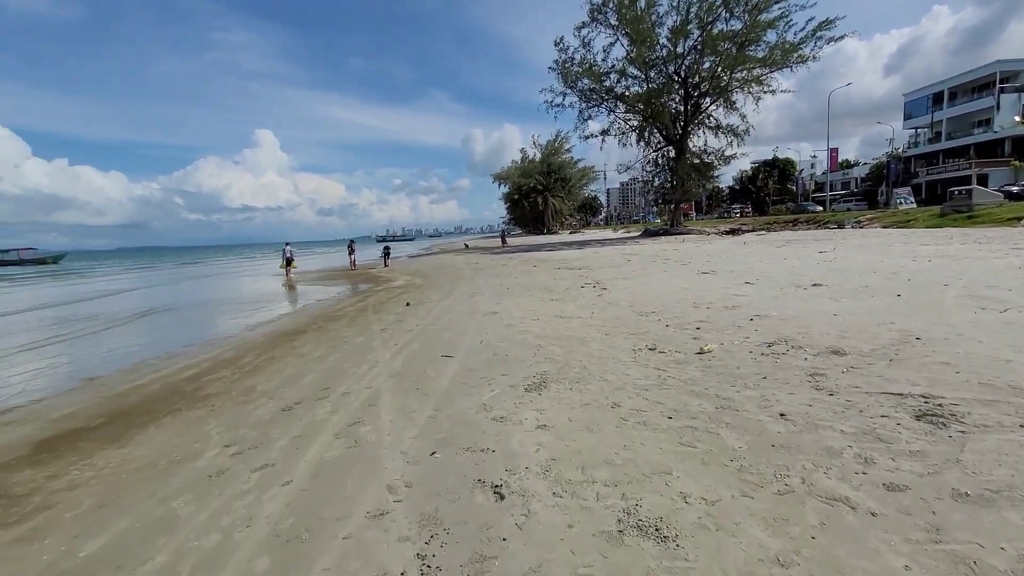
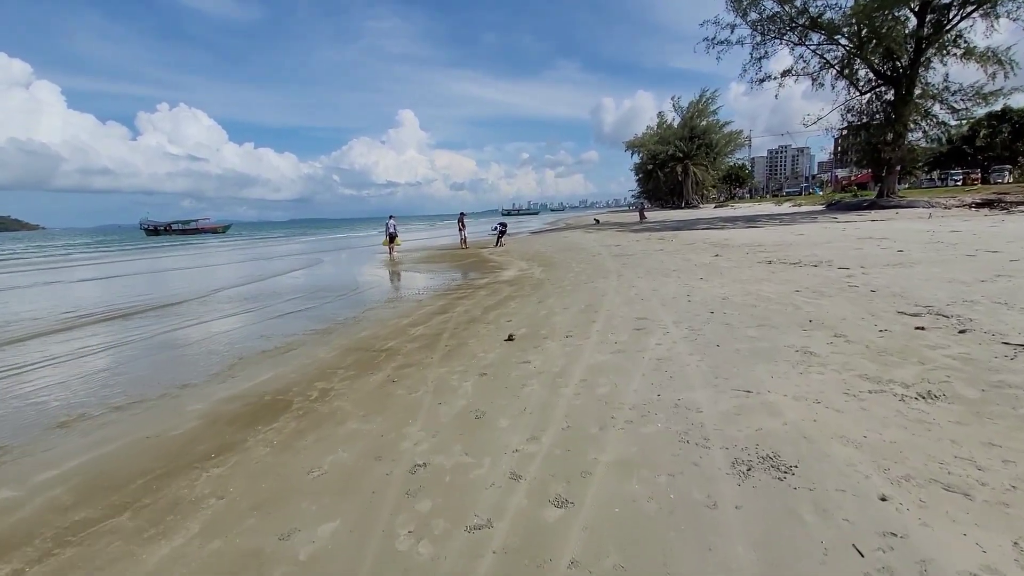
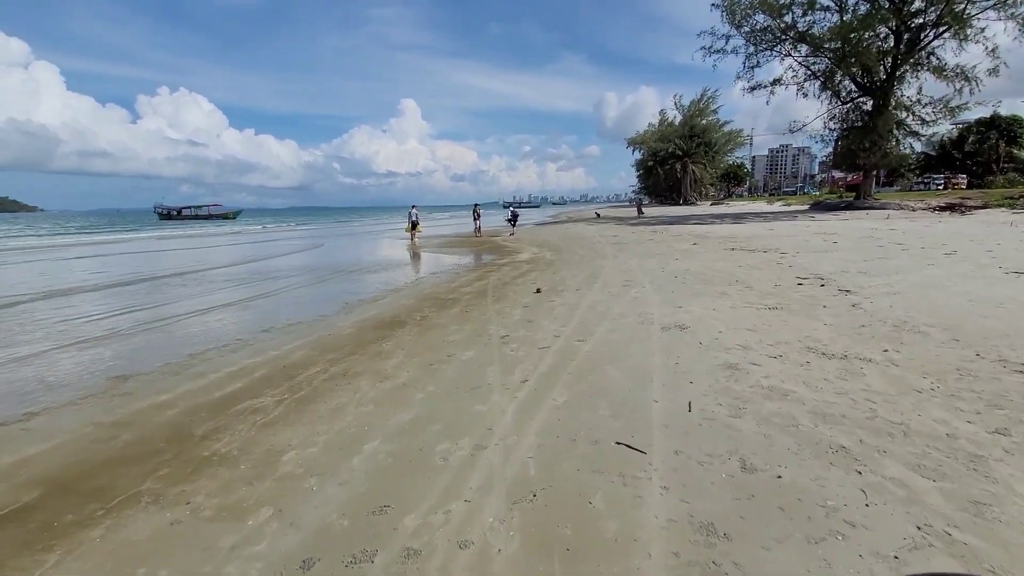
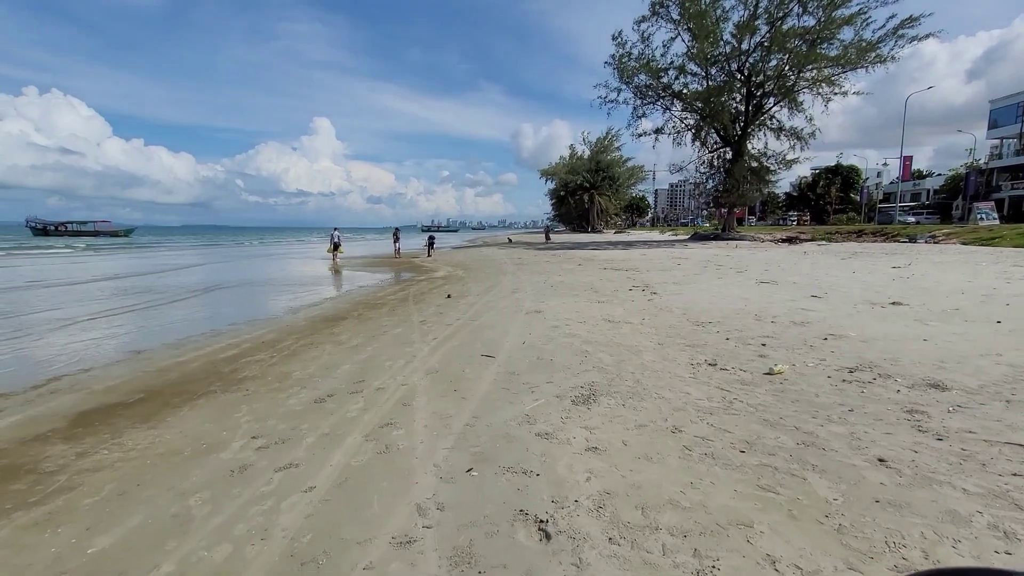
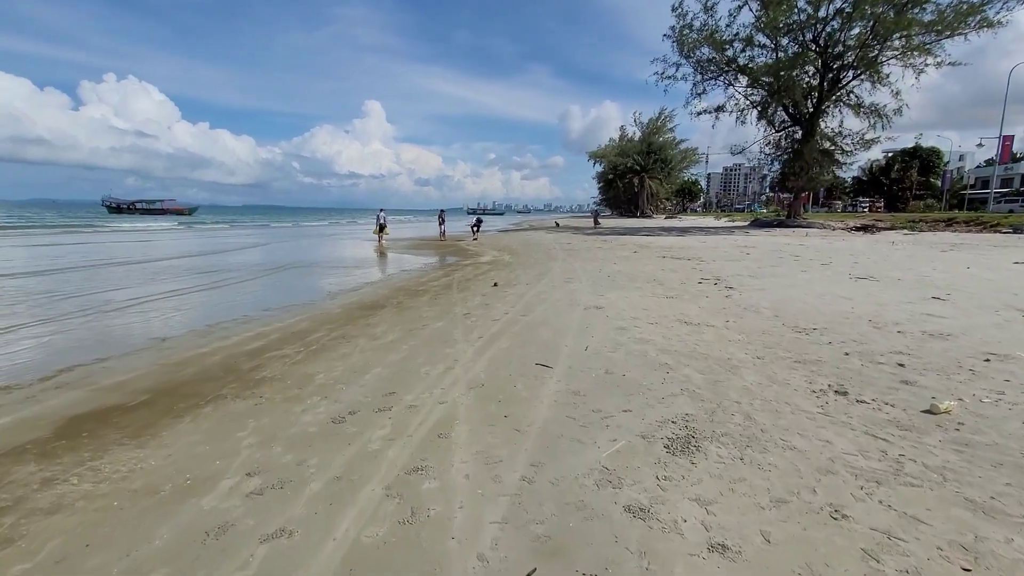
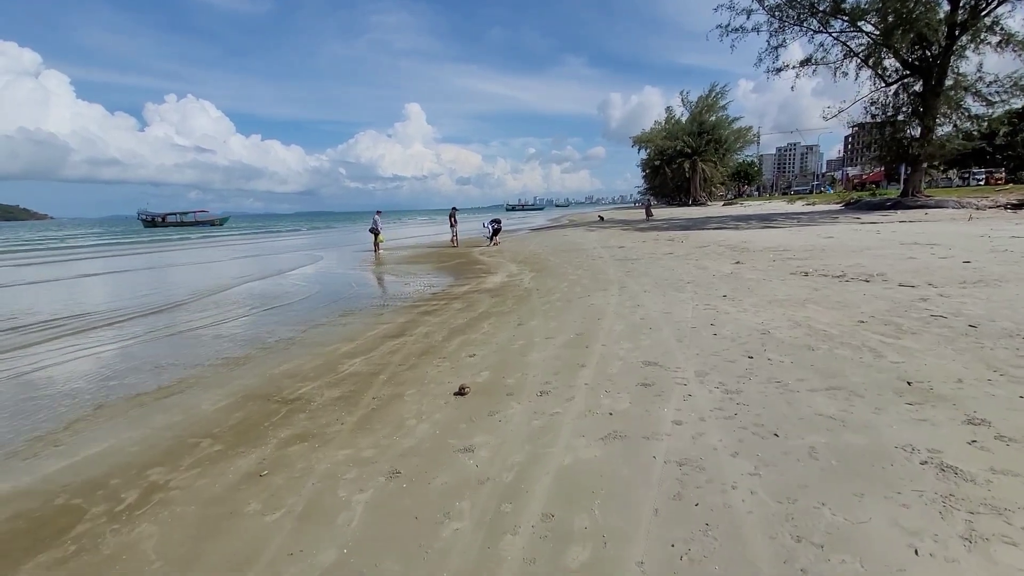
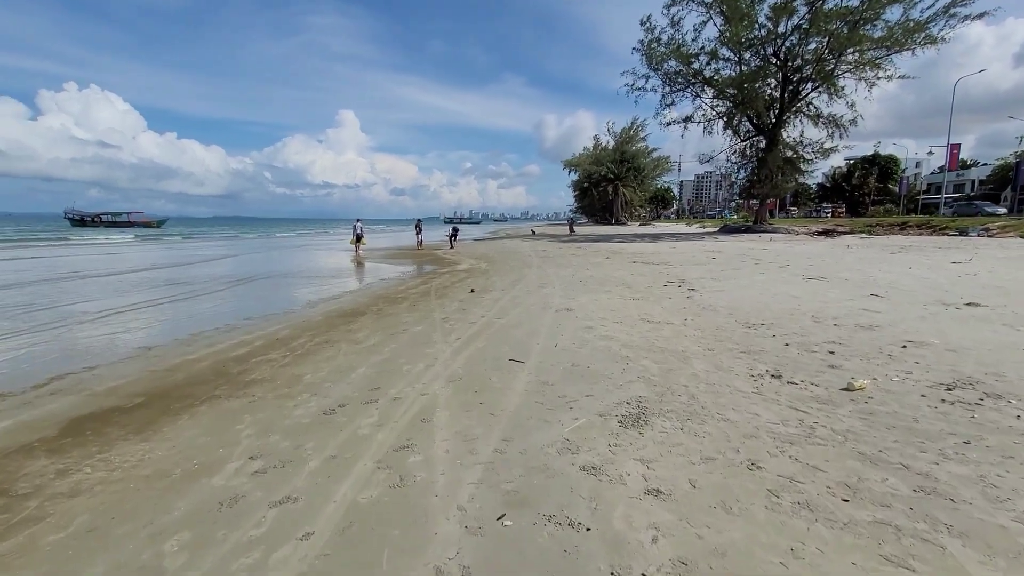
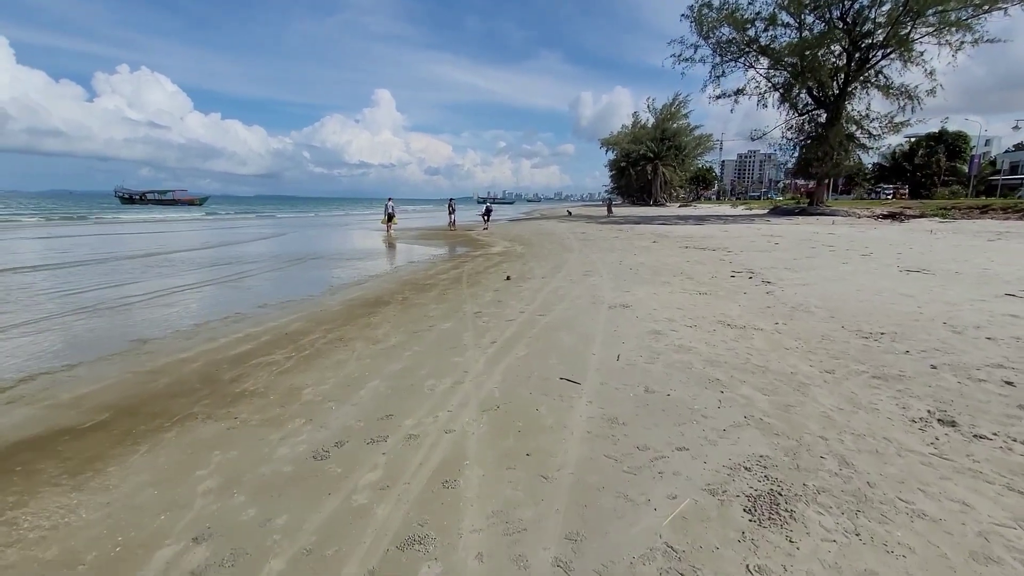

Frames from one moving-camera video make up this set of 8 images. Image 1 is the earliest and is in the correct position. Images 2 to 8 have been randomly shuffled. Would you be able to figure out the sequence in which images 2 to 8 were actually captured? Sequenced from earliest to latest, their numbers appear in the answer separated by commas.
4, 7, 5, 8, 3, 2, 6
